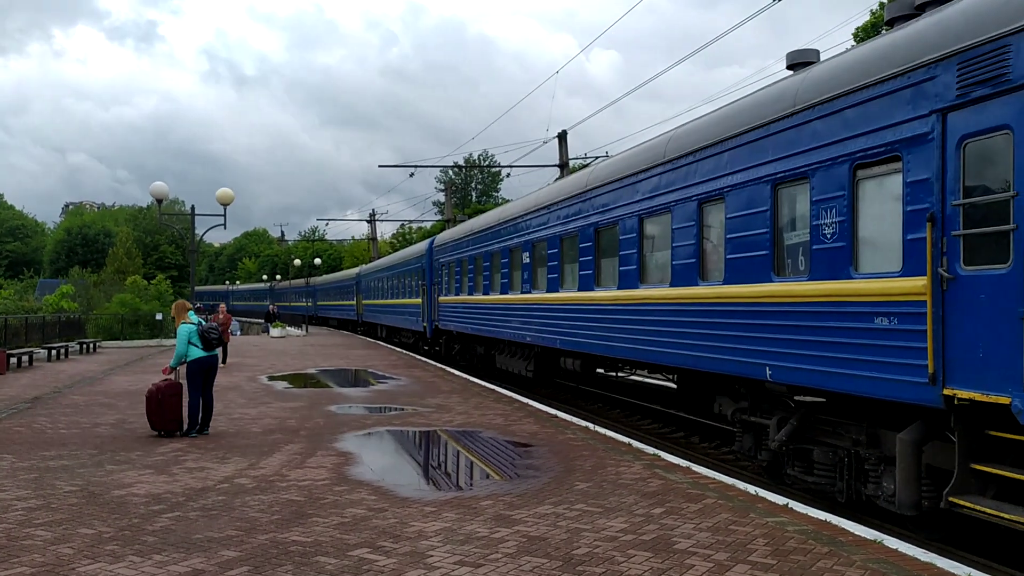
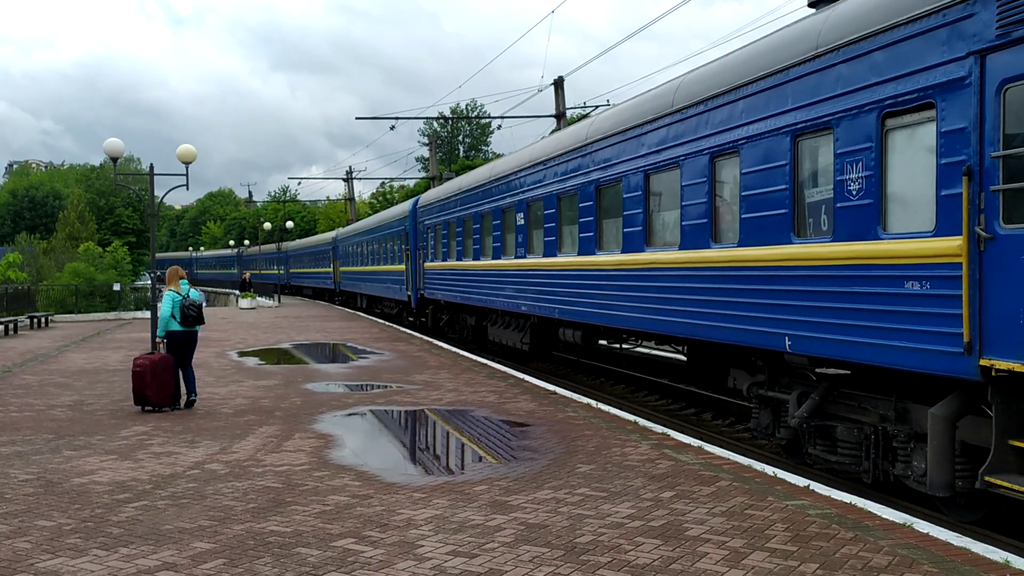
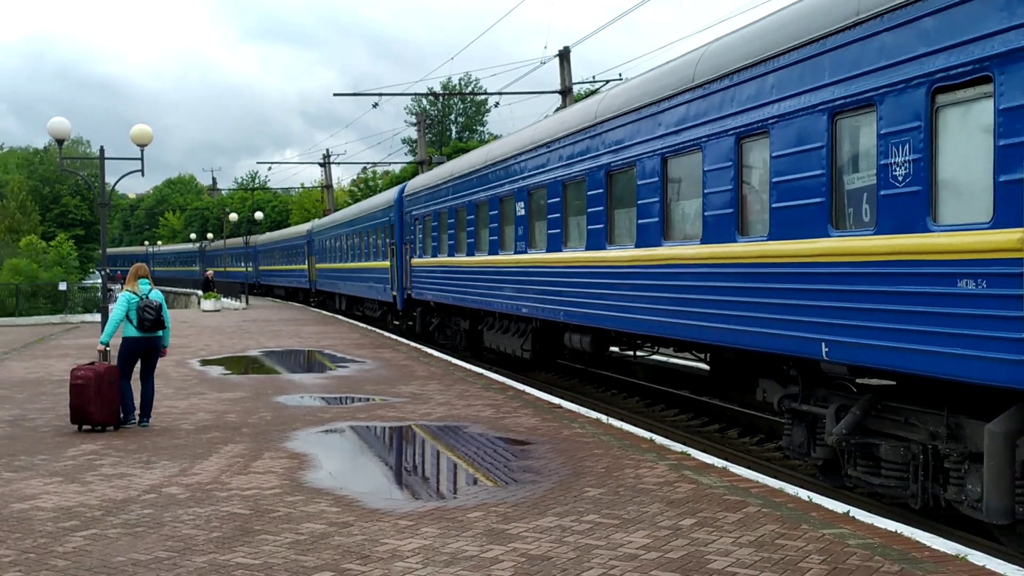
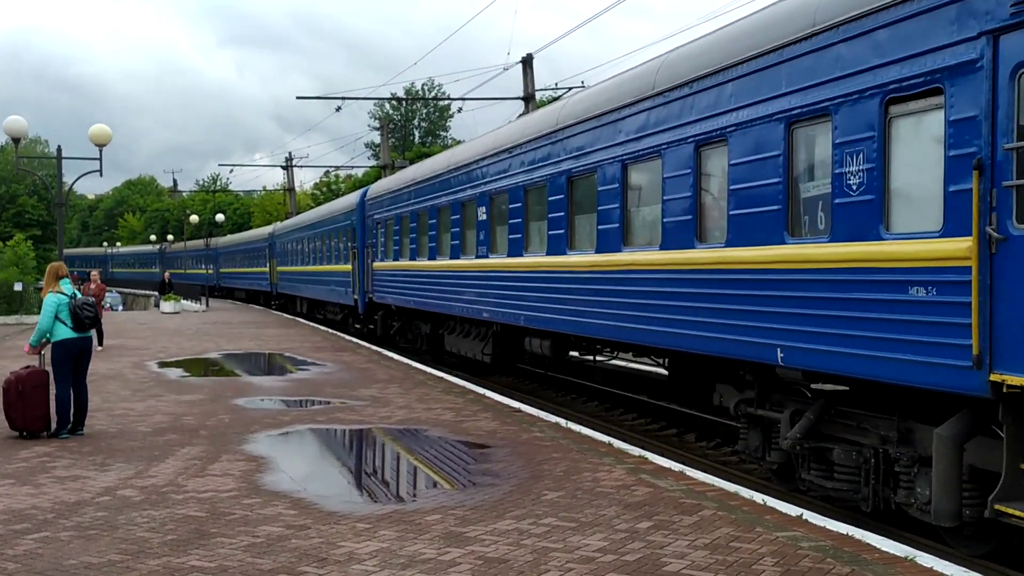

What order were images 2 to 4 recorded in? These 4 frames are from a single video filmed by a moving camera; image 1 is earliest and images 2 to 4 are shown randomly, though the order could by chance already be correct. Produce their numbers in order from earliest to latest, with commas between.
4, 3, 2
